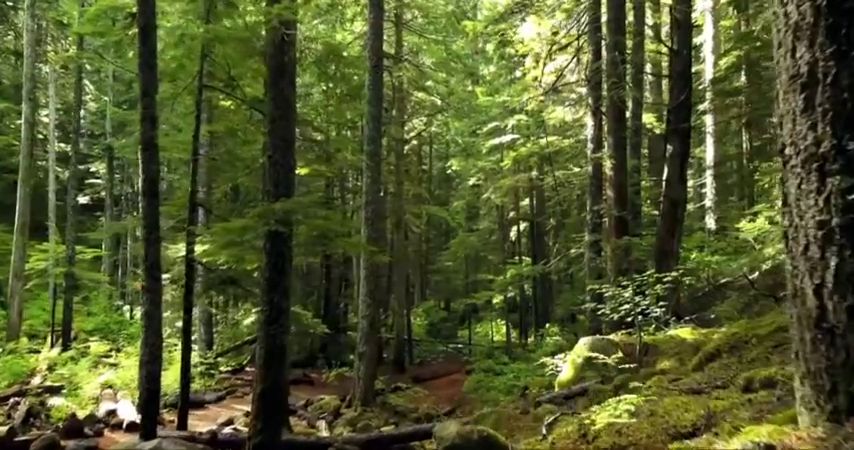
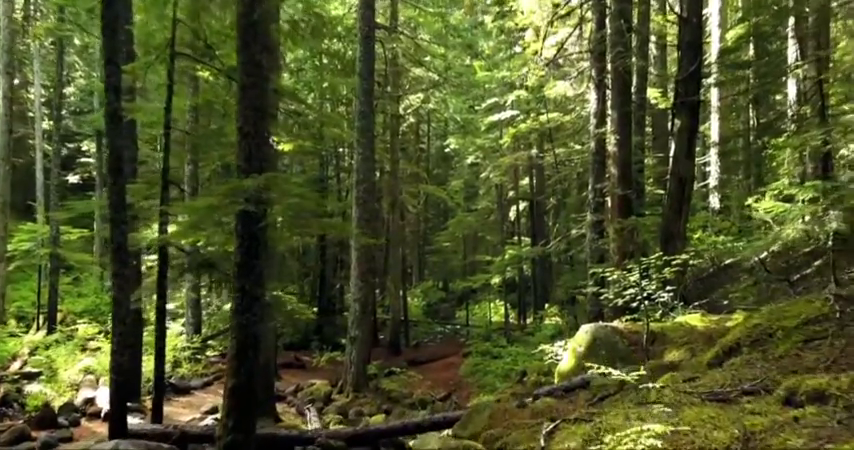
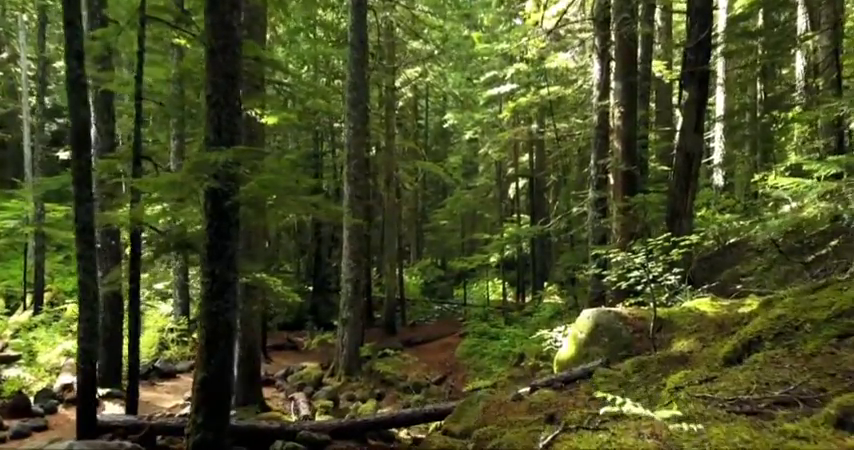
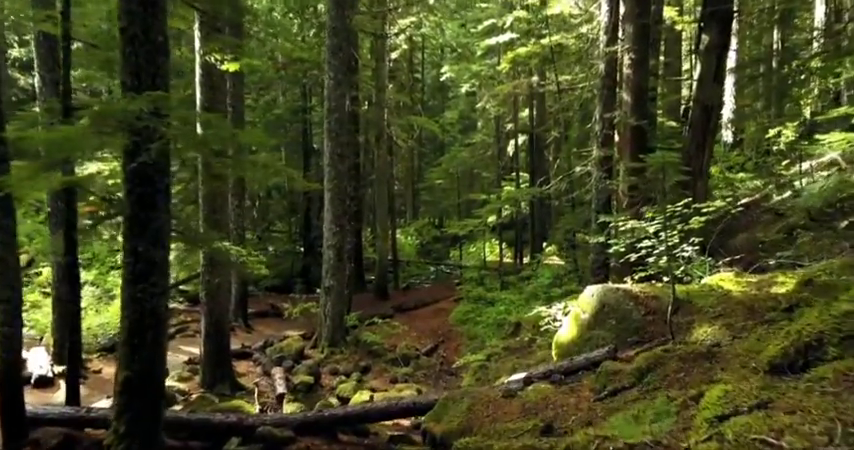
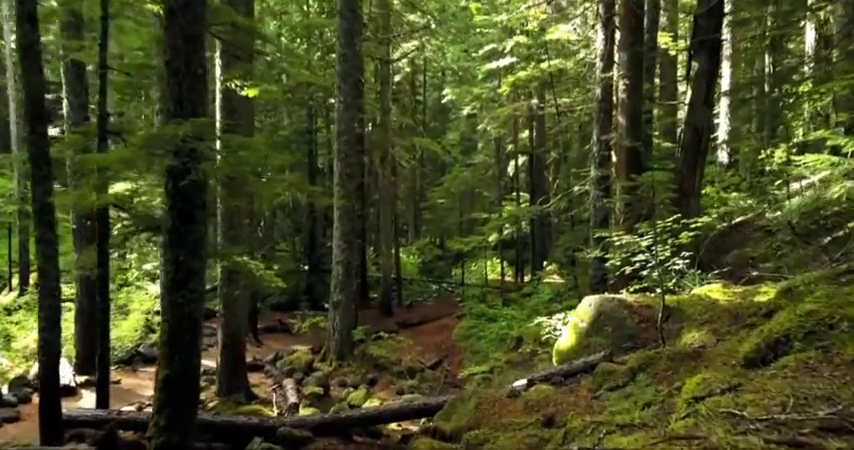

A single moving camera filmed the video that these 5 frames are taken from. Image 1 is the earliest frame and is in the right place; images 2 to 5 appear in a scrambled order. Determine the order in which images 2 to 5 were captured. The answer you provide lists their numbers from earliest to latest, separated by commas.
2, 3, 5, 4
